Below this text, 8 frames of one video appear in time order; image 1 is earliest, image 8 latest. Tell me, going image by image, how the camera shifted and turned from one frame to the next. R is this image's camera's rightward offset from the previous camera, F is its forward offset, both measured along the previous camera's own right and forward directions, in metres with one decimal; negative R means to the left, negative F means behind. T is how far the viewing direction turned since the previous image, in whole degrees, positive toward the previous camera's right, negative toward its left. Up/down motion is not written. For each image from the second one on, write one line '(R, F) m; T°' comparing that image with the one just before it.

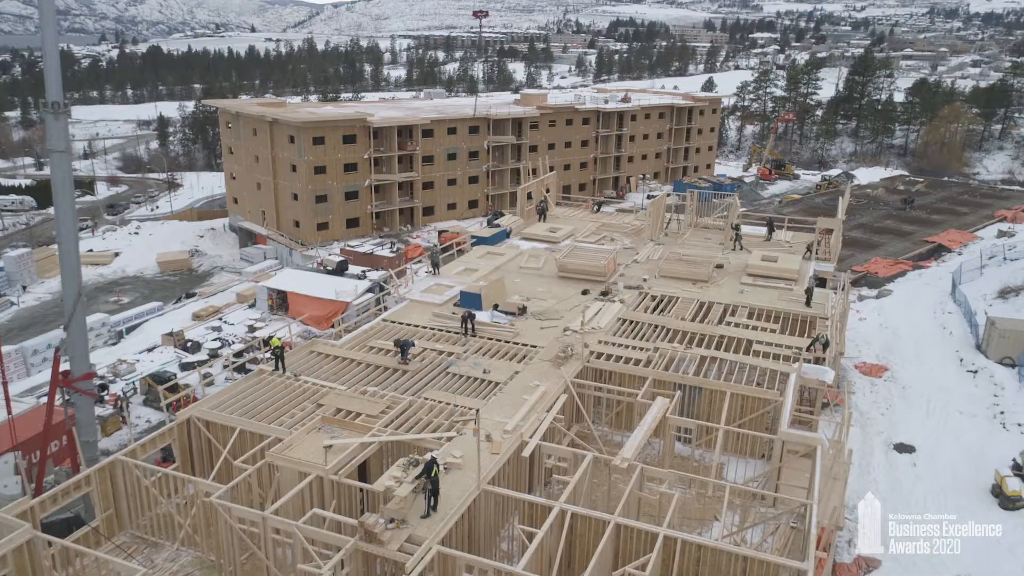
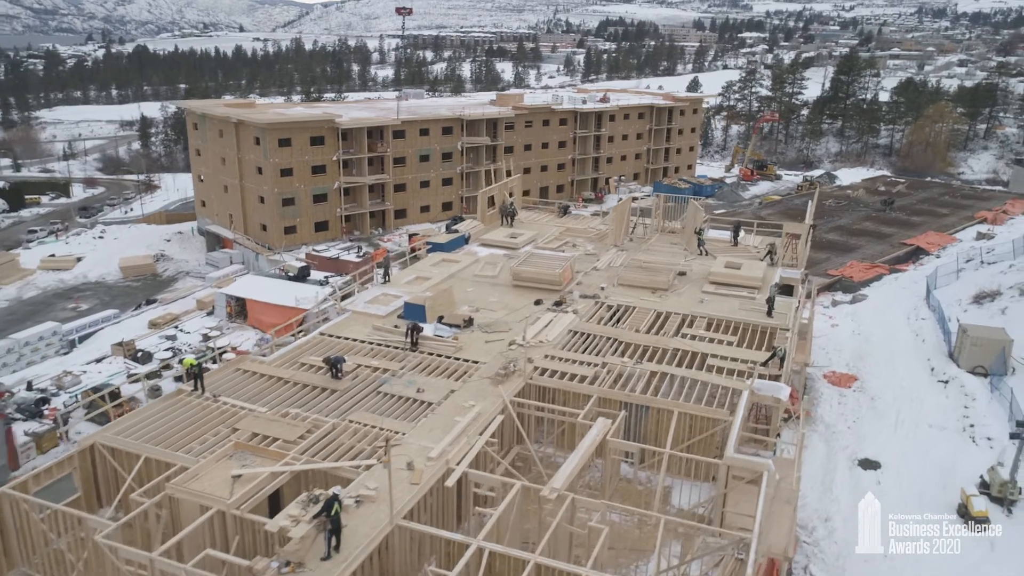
(+1.3, +1.1) m; +1°
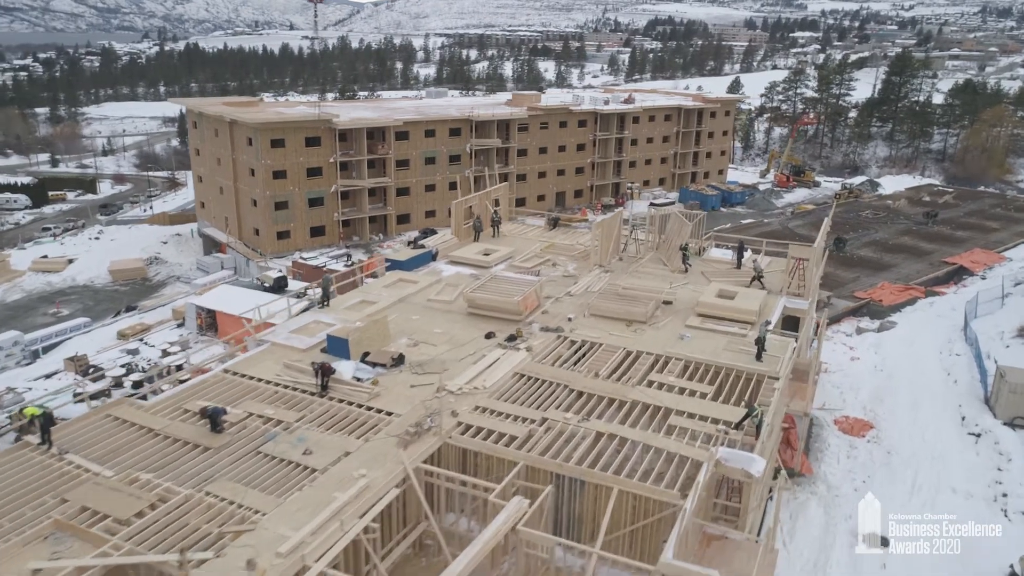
(+2.6, +3.3) m; -3°
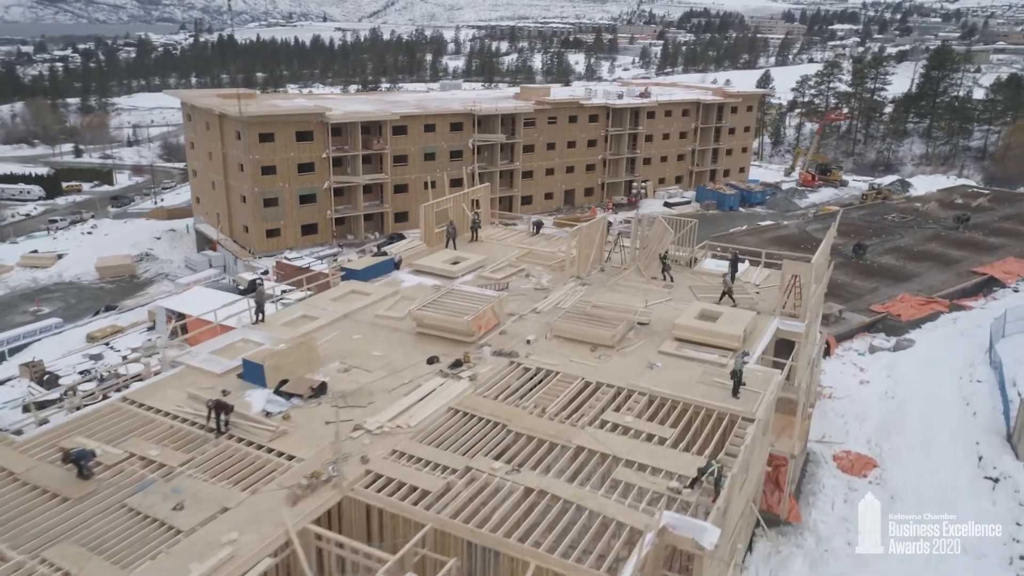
(+2.0, +2.4) m; -2°
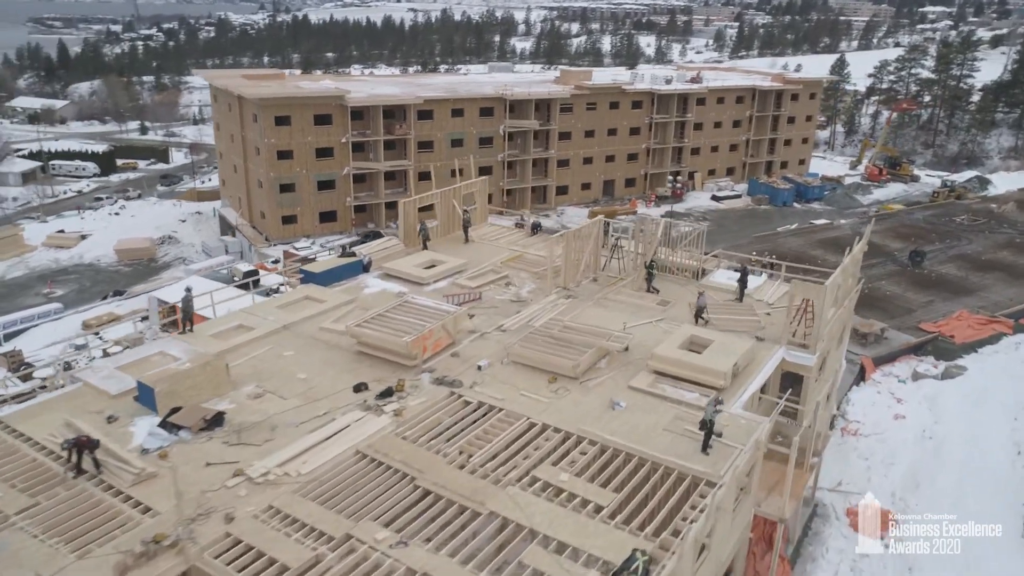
(+2.5, +2.8) m; -5°
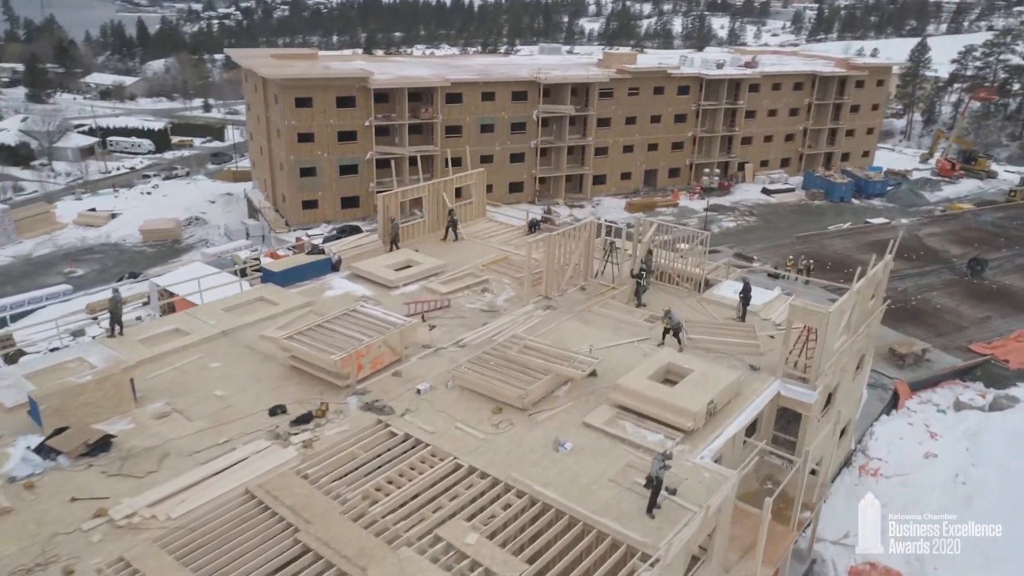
(+2.3, +2.2) m; -5°
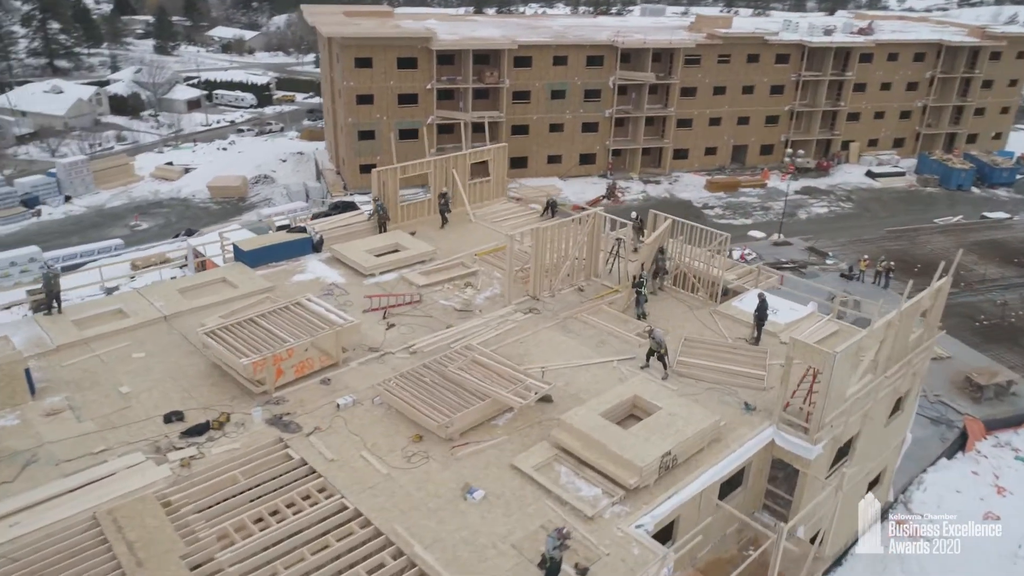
(+2.8, +2.5) m; -8°
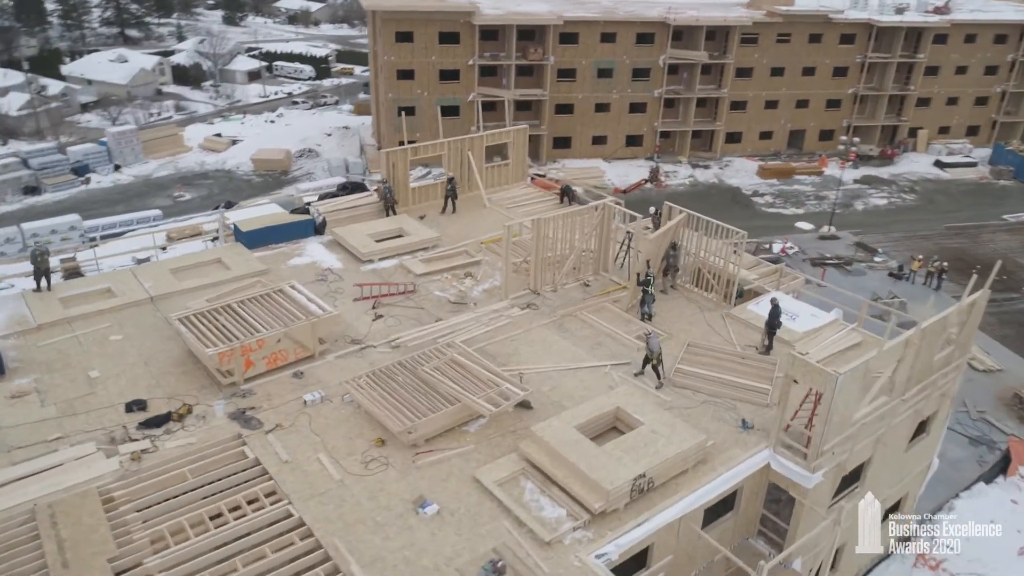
(+1.3, +1.0) m; -4°
